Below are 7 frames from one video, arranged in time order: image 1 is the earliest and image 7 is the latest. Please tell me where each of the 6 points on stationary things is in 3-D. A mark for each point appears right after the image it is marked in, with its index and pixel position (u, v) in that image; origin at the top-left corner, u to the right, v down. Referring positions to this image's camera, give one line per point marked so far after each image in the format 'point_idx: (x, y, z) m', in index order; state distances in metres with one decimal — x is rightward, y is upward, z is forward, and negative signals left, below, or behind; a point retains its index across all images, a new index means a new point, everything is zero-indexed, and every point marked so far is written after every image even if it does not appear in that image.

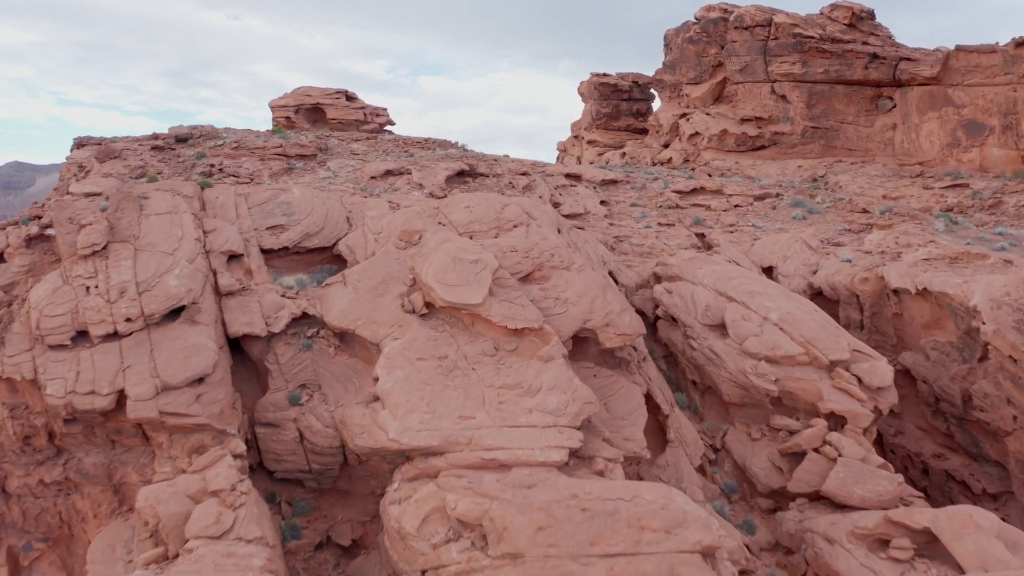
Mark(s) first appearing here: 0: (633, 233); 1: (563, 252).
0: (+2.9, +1.4, +16.0) m
1: (+0.6, +0.5, +8.2) m
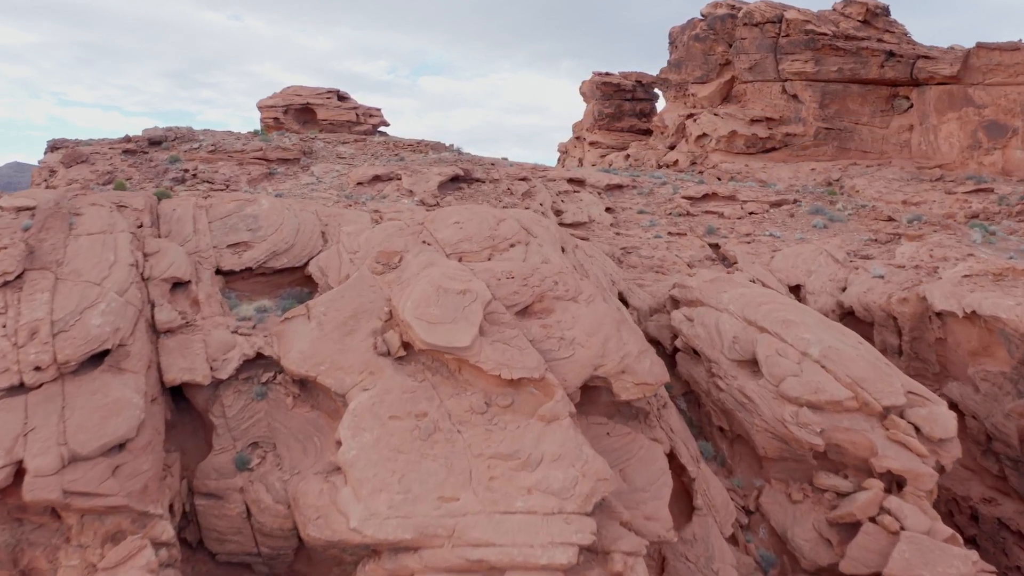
0: (+2.9, +1.0, +14.7) m
1: (+0.6, +0.1, +6.9) m
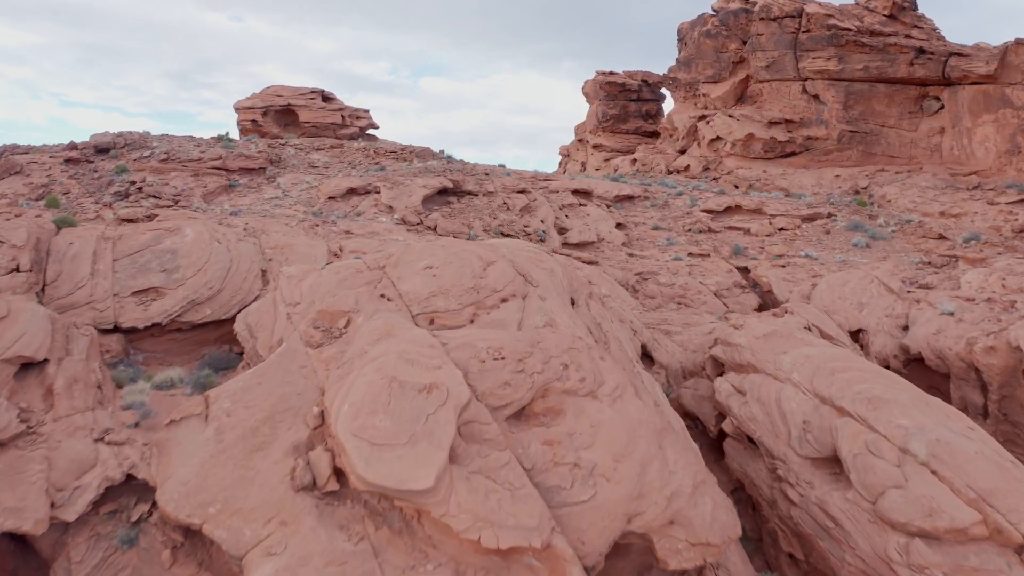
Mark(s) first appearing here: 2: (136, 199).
0: (+2.8, +0.4, +12.6) m
1: (+0.5, -0.5, +4.8) m
2: (-7.2, +1.7, +12.5) m
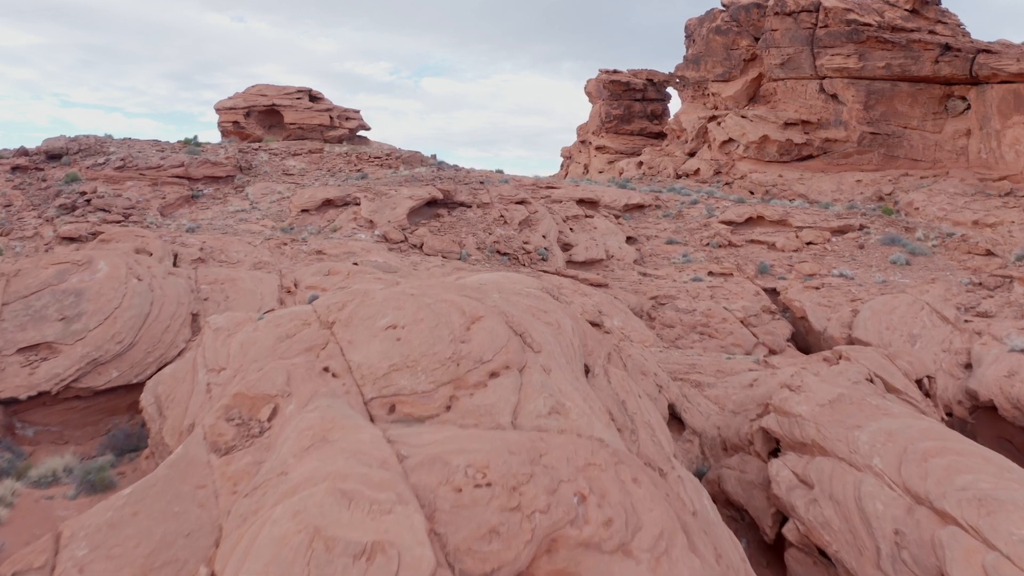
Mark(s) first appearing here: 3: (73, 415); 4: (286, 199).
0: (+2.8, -0.1, +11.1) m
1: (+0.5, -1.0, +3.3) m
2: (-7.3, +1.3, +11.0) m
3: (-3.6, -1.0, +5.3) m
4: (-4.1, +1.6, +11.8) m
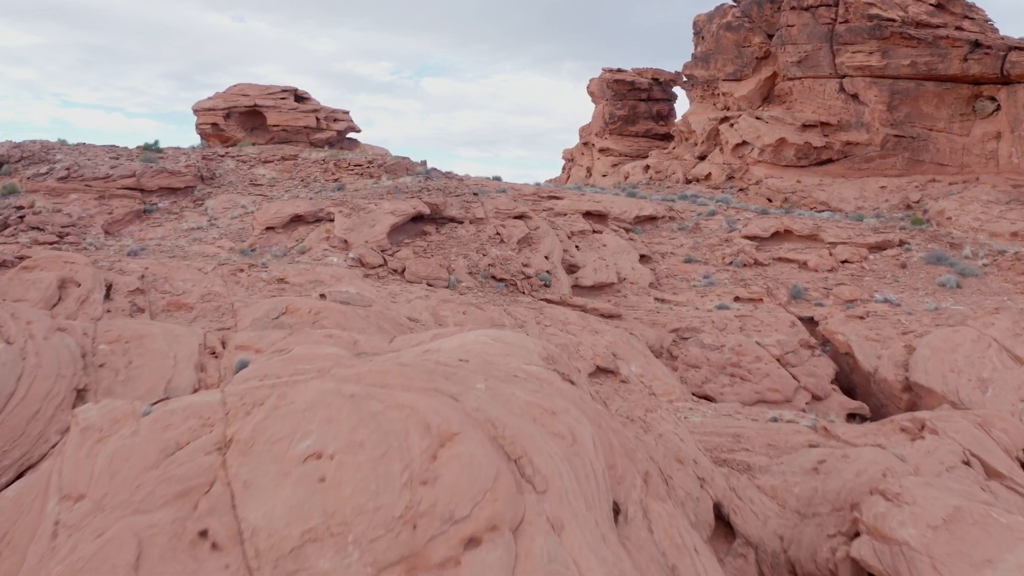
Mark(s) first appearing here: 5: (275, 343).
0: (+2.7, -0.5, +9.5) m
1: (+0.4, -1.4, +1.8) m
2: (-7.3, +0.8, +9.5) m
3: (-3.6, -1.5, +3.8) m
4: (-4.1, +1.2, +10.3) m
5: (-1.8, -0.4, +5.0) m
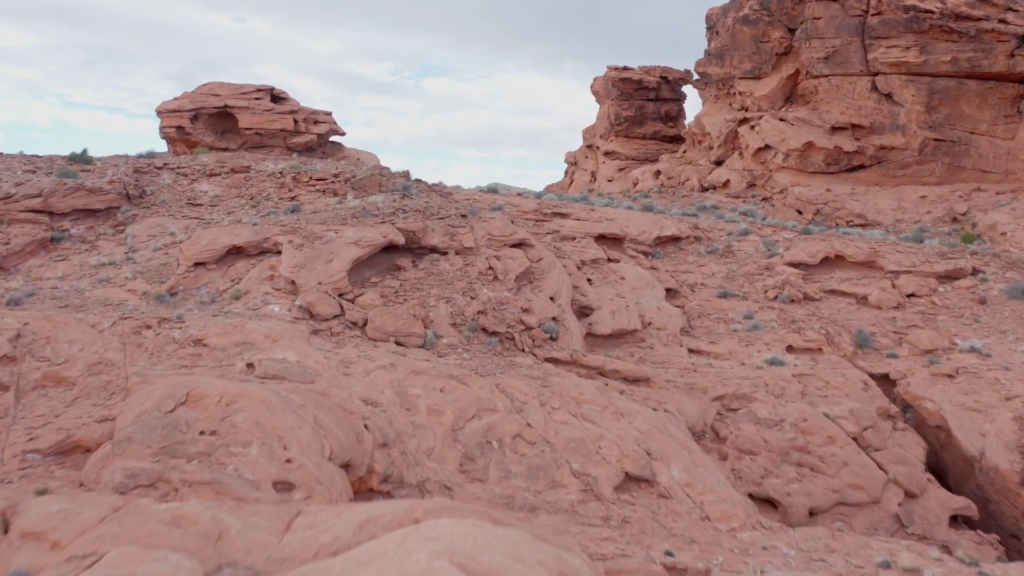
0: (+2.7, -1.1, +7.4) m
1: (+0.4, -2.0, -0.3) m
2: (-7.3, +0.2, +7.4) m
3: (-3.7, -2.1, +1.7) m
4: (-4.2, +0.6, +8.2) m
5: (-1.8, -1.0, +2.9) m
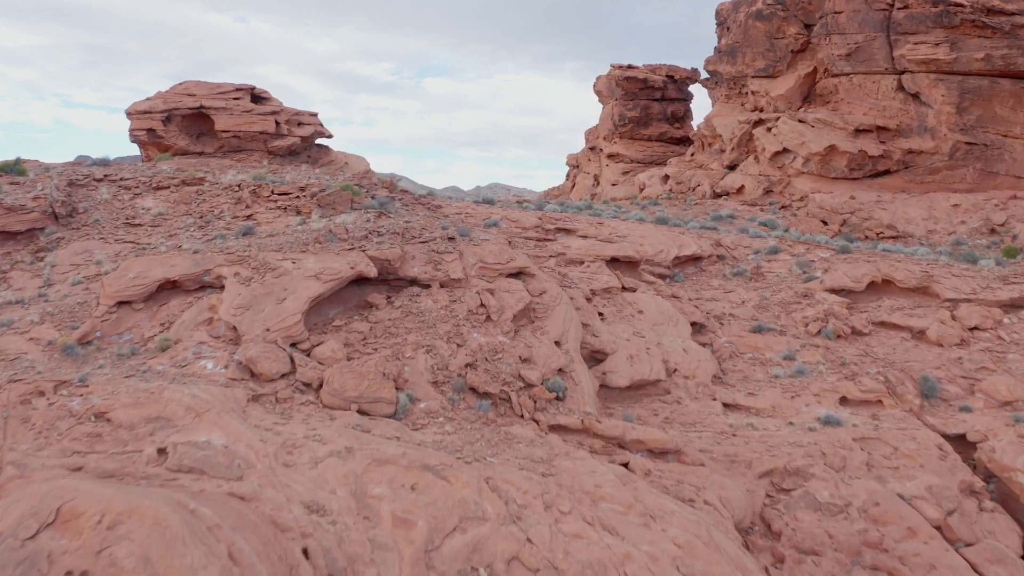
0: (+2.7, -1.6, +6.0) m
1: (+0.3, -2.5, -1.7) m
2: (-7.4, -0.2, +6.0) m
3: (-3.7, -2.5, +0.2) m
4: (-4.2, +0.1, +6.8) m
5: (-1.9, -1.5, +1.4) m
